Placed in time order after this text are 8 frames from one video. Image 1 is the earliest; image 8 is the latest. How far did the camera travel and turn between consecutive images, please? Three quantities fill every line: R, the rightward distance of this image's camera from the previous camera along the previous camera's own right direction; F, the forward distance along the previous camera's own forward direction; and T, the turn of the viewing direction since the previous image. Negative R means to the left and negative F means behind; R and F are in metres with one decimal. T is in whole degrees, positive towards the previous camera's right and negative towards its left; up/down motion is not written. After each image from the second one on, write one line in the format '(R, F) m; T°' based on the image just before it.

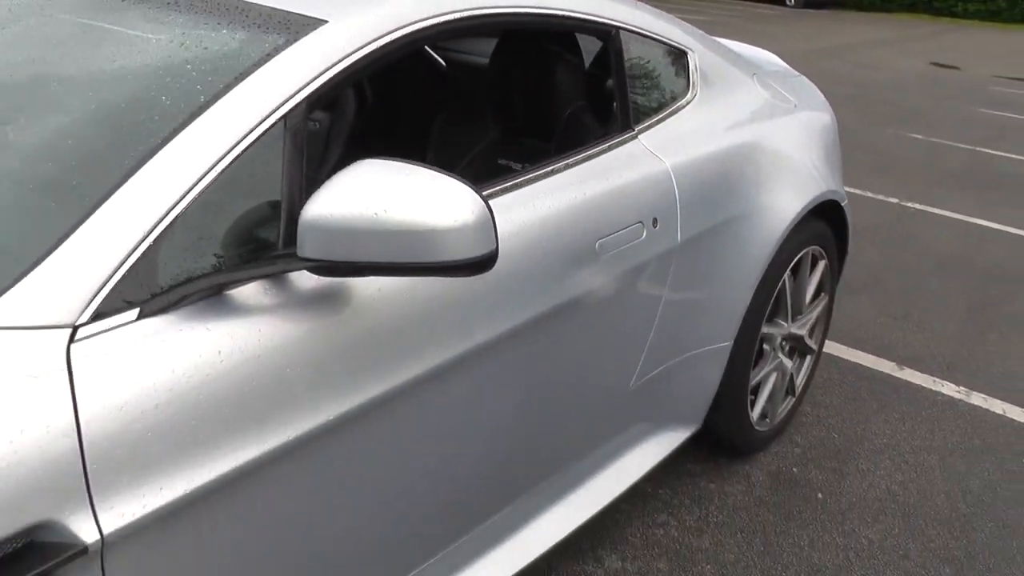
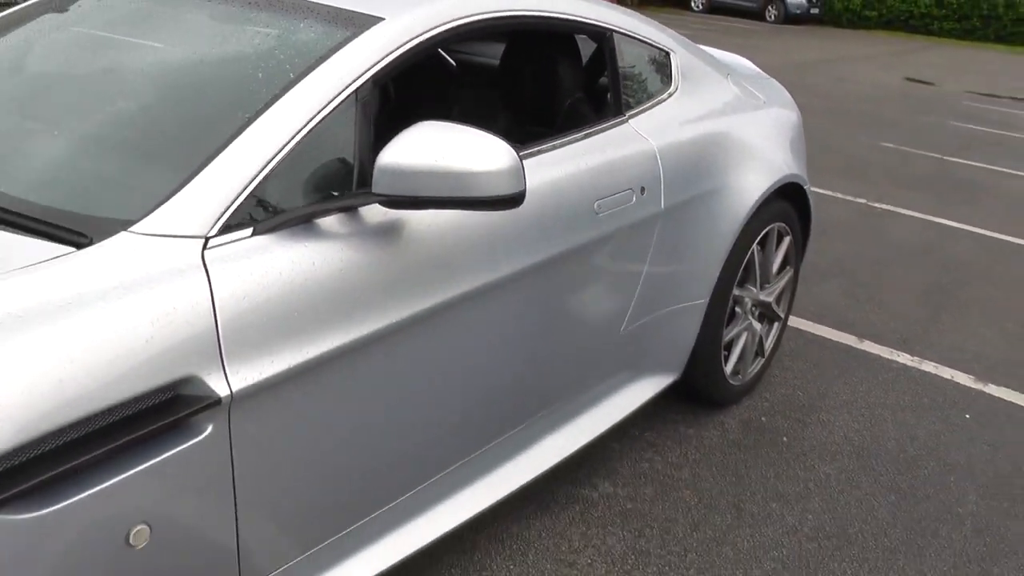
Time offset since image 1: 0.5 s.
(-0.1, -0.4) m; +1°
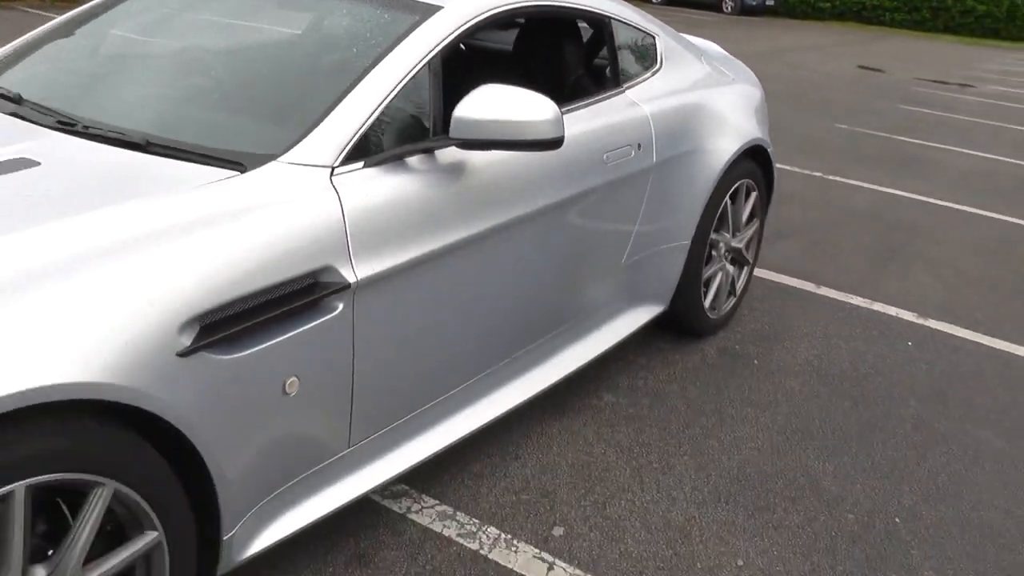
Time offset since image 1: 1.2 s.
(-0.2, -0.5) m; +2°
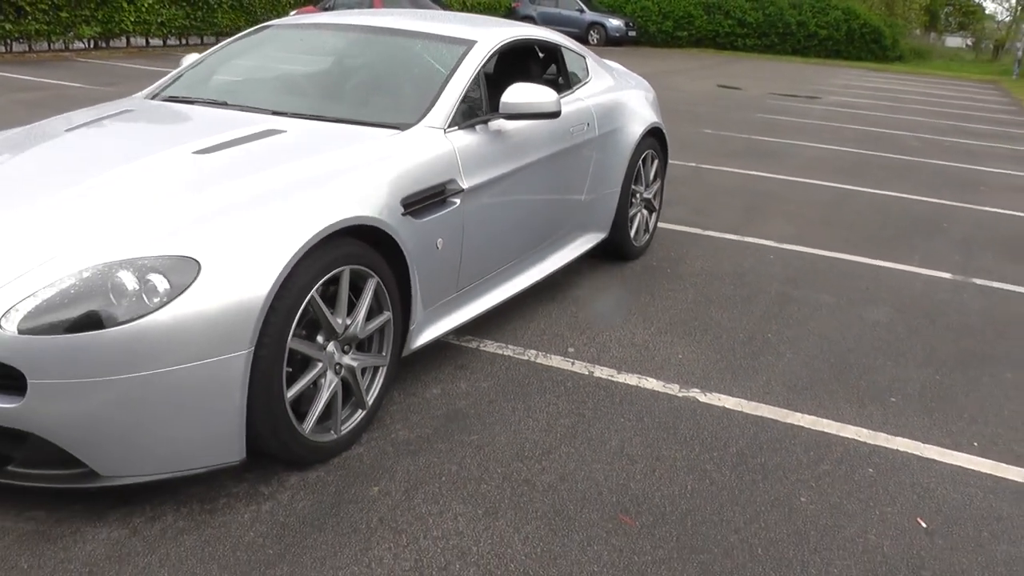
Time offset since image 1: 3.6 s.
(-0.6, -1.5) m; +7°
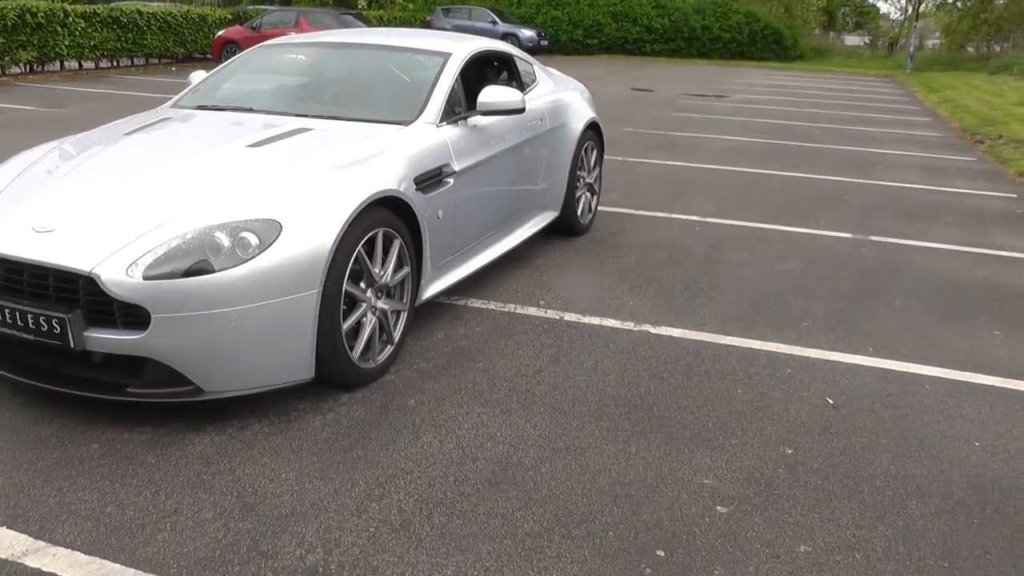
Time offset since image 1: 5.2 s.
(-0.3, -0.8) m; +5°
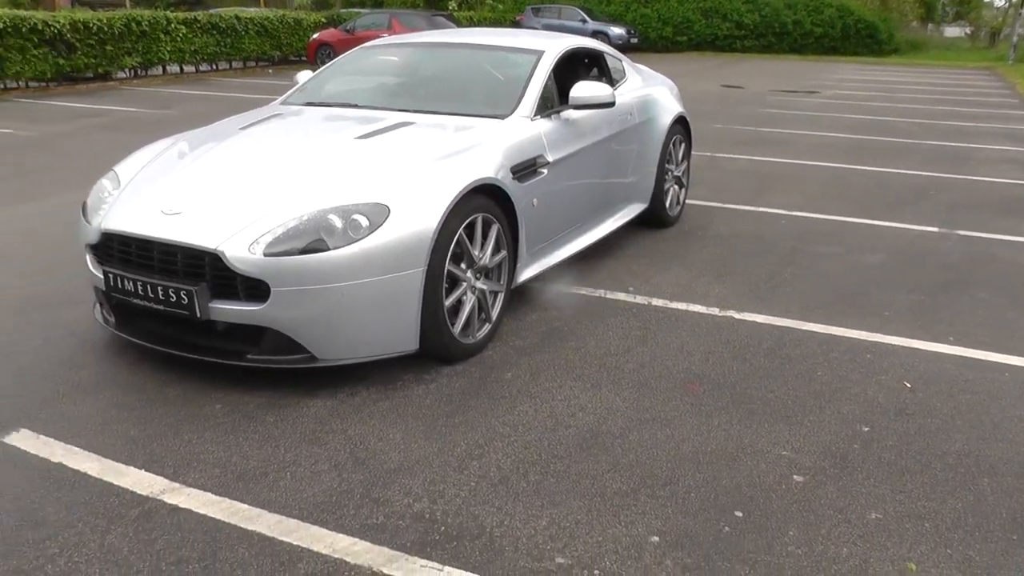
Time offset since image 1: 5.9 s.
(0.0, -0.2) m; -5°
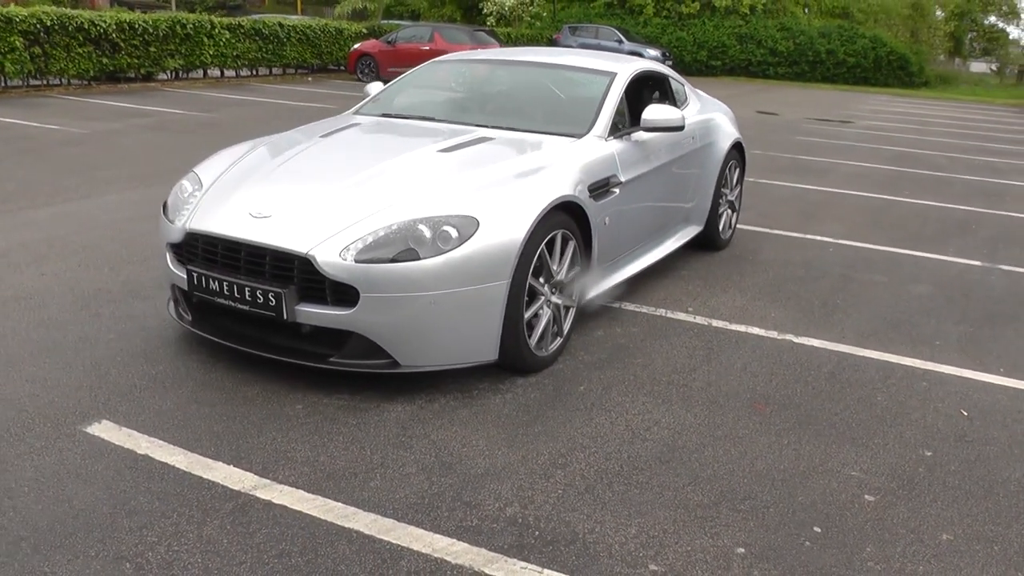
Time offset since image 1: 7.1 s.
(-0.3, -0.1) m; -1°
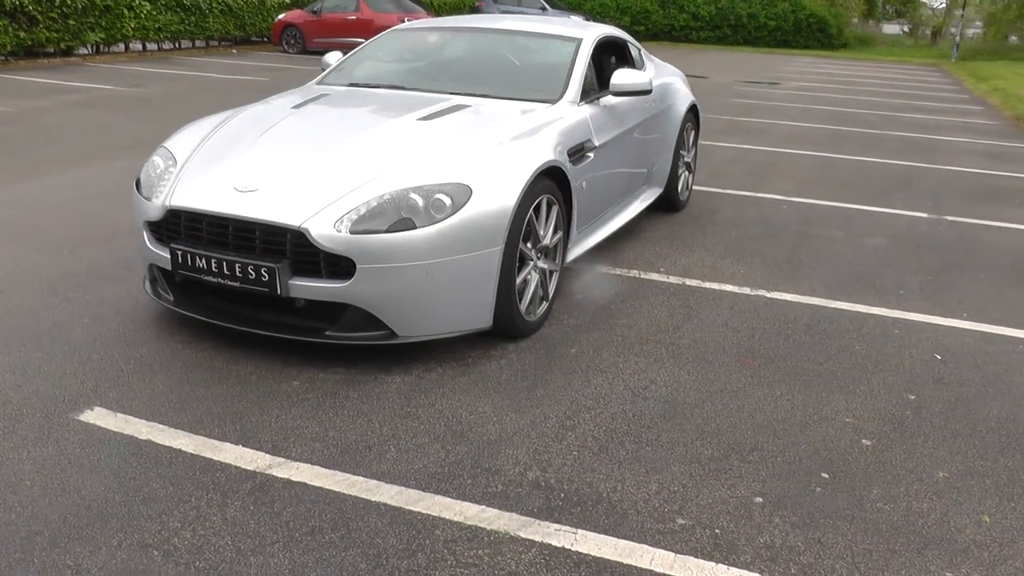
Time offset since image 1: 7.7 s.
(-0.3, 0.0) m; +5°
